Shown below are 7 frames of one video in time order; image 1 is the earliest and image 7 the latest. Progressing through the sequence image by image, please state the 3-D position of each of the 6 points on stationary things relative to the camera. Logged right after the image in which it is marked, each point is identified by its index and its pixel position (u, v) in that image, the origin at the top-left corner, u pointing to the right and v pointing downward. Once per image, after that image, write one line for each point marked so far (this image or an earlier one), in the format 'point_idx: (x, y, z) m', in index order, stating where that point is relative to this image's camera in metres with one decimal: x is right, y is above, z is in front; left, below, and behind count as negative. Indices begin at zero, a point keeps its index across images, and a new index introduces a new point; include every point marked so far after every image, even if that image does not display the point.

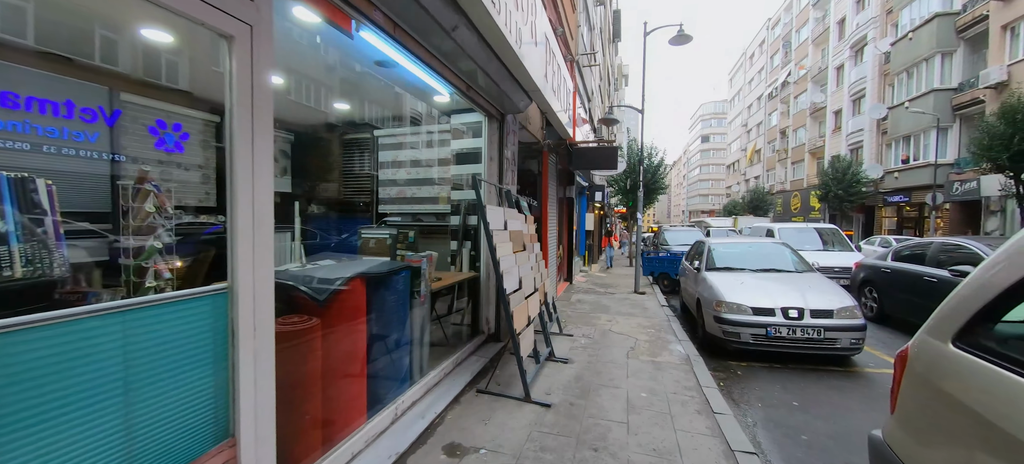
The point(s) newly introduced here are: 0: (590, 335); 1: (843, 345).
0: (+1.3, -1.7, +6.0) m
1: (+4.3, -1.5, +4.8) m
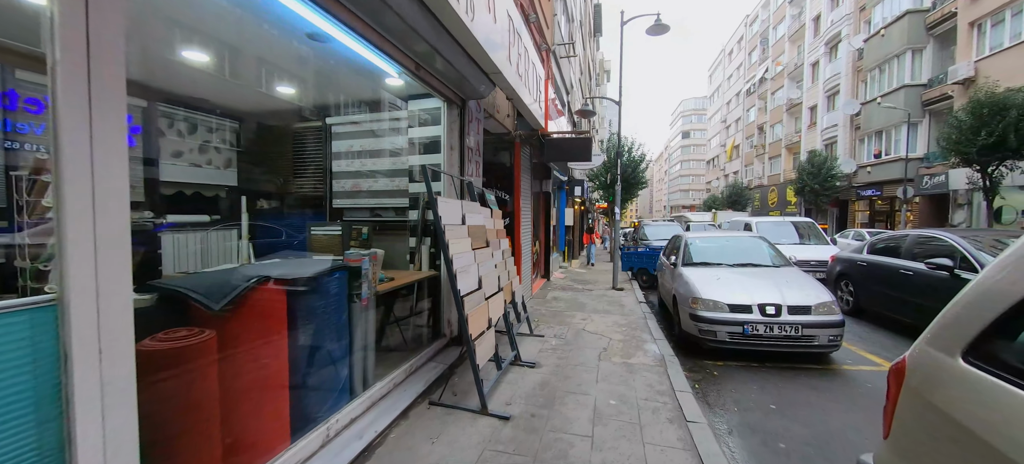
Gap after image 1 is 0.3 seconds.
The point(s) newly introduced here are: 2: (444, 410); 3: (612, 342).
0: (+0.8, -1.6, +5.7) m
1: (+3.8, -1.4, +4.6) m
2: (-0.6, -1.6, +3.4) m
3: (+1.5, -1.6, +5.4) m
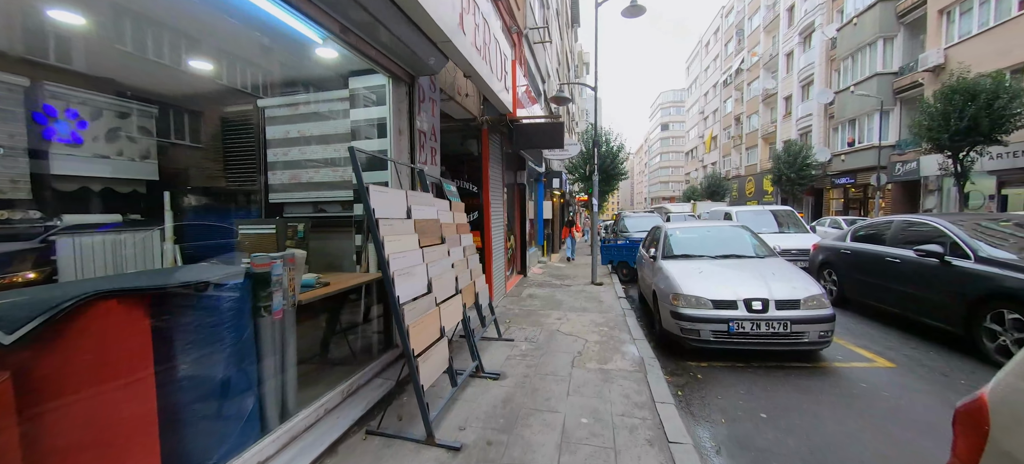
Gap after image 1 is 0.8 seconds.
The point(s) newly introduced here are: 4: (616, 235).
0: (+0.3, -1.5, +5.2) m
1: (+3.4, -1.2, +4.2) m
2: (-1.0, -1.6, +2.8) m
3: (+1.0, -1.5, +4.9) m
4: (+4.0, -0.1, +14.1) m
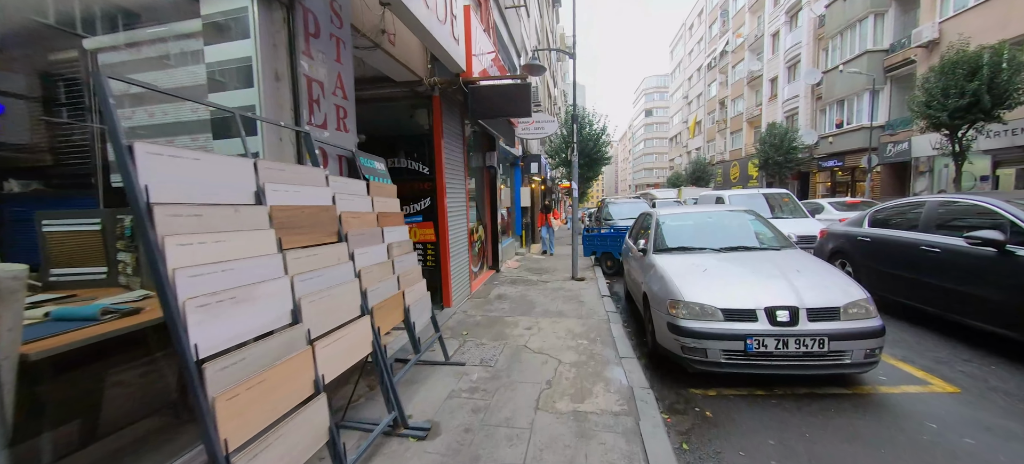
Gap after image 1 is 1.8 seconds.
0: (-0.2, -1.4, +4.0) m
1: (+2.9, -1.1, +3.2) m
2: (-1.4, -1.6, +1.6) m
3: (+0.5, -1.4, +3.8) m
4: (+3.1, +0.3, +13.0) m
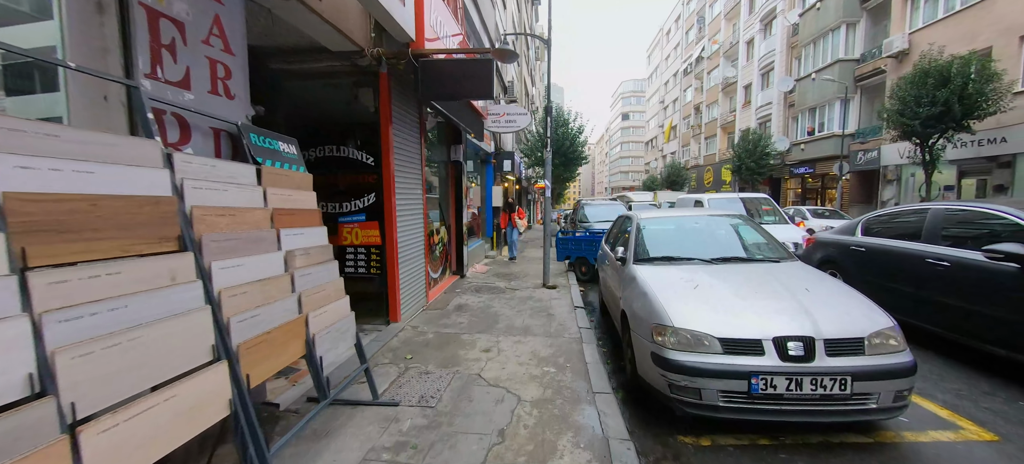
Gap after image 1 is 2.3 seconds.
0: (-0.7, -1.4, +3.2) m
1: (+2.5, -1.2, +2.5) m
2: (-1.7, -1.6, +0.7) m
3: (+0.1, -1.4, +3.0) m
4: (+2.1, +0.2, +12.3) m
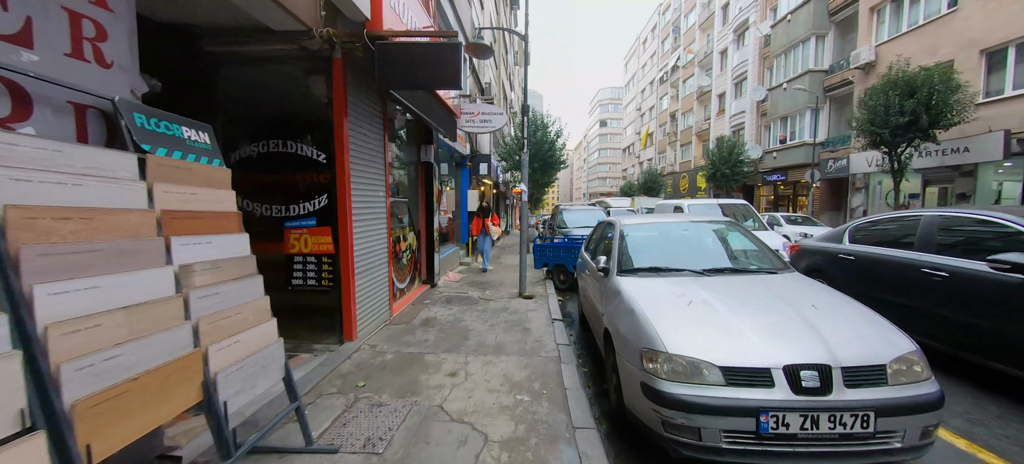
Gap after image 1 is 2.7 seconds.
0: (-0.9, -1.5, +2.7) m
1: (+2.3, -1.2, +2.2) m
2: (-1.8, -1.6, +0.1) m
3: (-0.2, -1.5, +2.5) m
4: (+1.3, 0.0, +11.9) m
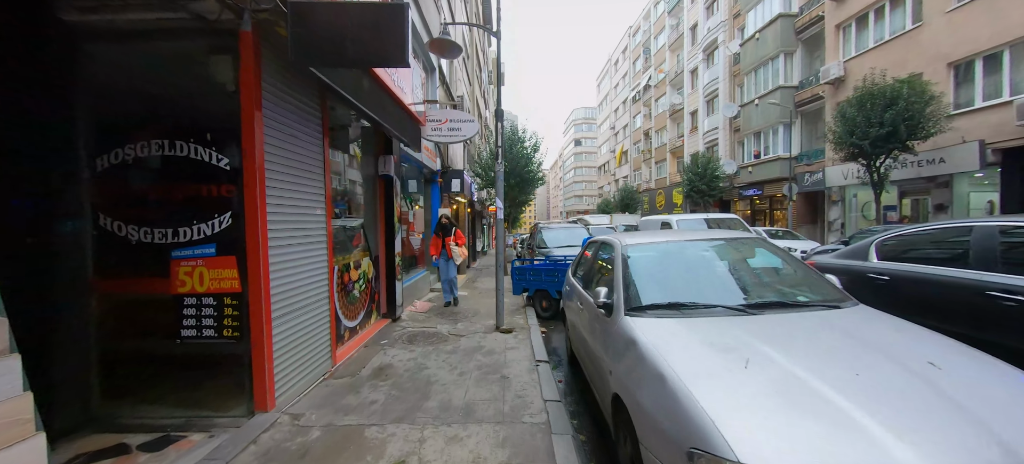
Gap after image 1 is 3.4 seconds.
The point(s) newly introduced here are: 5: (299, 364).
0: (-1.0, -1.6, +1.6) m
1: (+2.2, -1.3, +1.3) m
2: (-1.8, -1.6, -1.1) m
3: (-0.3, -1.6, +1.4) m
4: (+0.6, -0.6, +11.0) m
5: (-2.1, -1.3, +3.7) m
